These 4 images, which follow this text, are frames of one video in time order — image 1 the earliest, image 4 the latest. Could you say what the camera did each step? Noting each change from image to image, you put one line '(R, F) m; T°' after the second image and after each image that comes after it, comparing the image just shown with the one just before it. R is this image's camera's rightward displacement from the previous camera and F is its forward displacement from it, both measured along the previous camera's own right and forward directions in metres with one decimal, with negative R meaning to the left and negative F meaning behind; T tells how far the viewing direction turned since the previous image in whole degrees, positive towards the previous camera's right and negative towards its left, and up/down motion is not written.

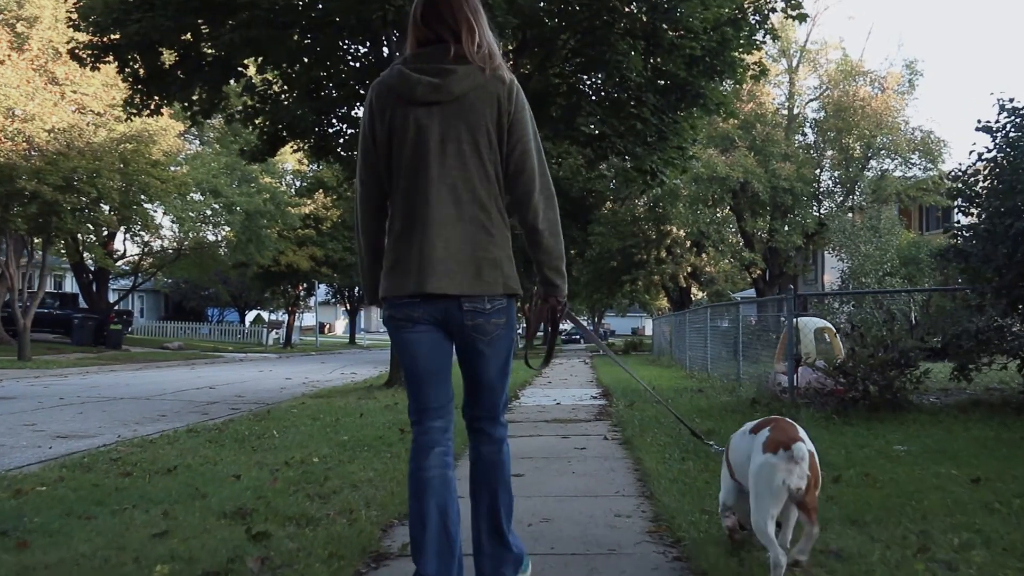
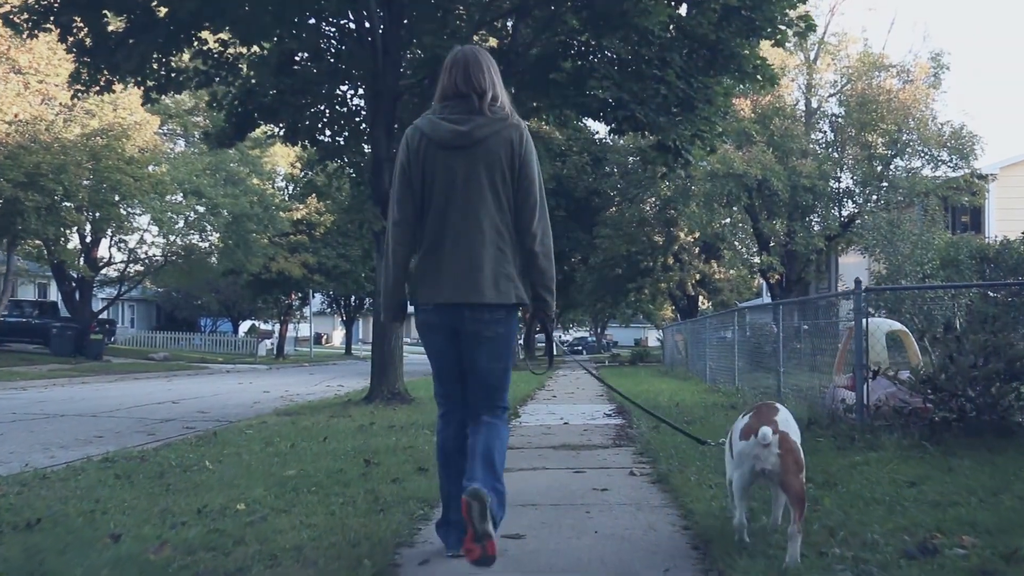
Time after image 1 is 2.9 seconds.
(0.0, +2.0) m; 0°
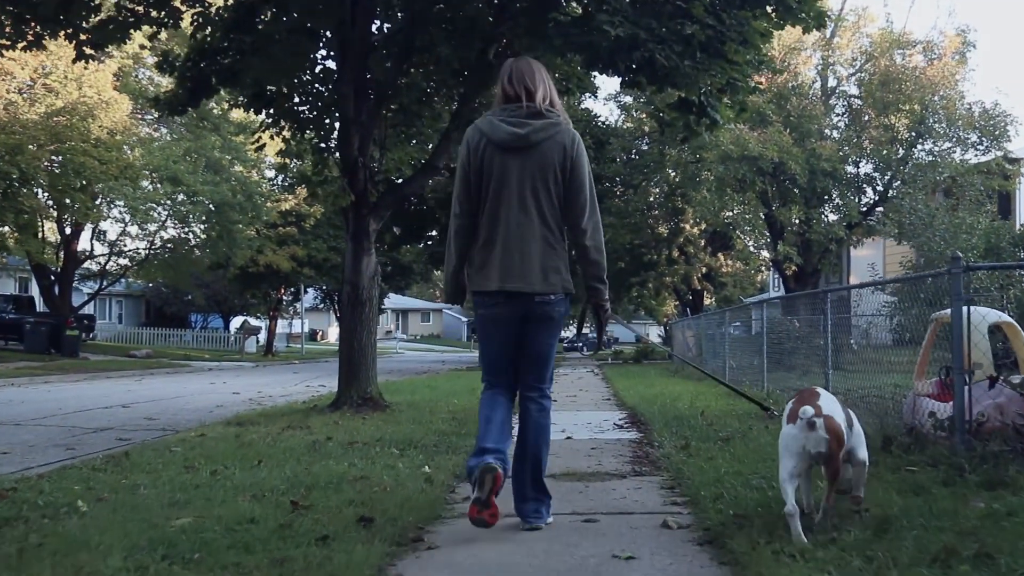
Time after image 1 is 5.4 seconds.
(+0.1, +1.9) m; 0°
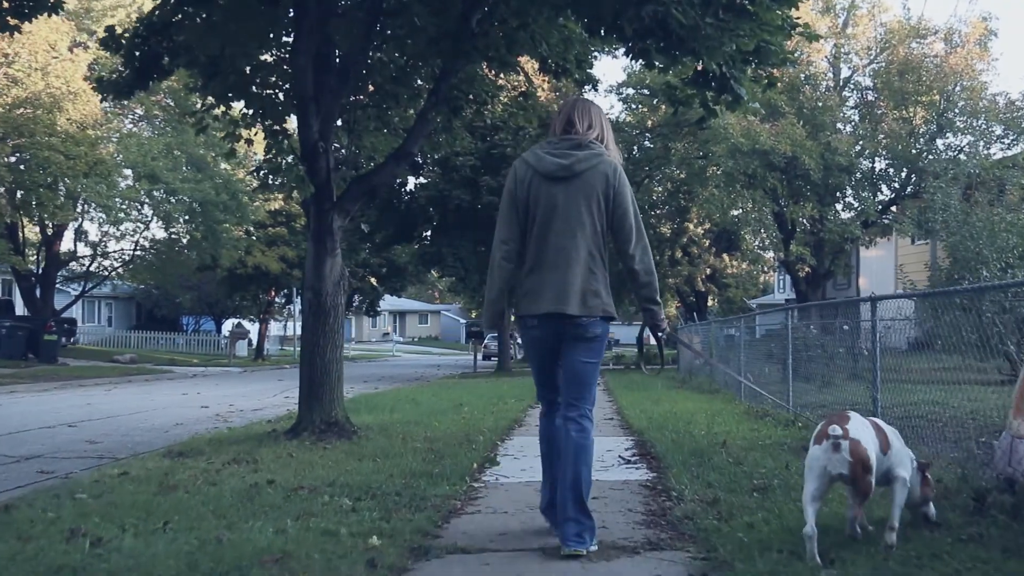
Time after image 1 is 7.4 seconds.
(+0.1, +1.5) m; 0°
